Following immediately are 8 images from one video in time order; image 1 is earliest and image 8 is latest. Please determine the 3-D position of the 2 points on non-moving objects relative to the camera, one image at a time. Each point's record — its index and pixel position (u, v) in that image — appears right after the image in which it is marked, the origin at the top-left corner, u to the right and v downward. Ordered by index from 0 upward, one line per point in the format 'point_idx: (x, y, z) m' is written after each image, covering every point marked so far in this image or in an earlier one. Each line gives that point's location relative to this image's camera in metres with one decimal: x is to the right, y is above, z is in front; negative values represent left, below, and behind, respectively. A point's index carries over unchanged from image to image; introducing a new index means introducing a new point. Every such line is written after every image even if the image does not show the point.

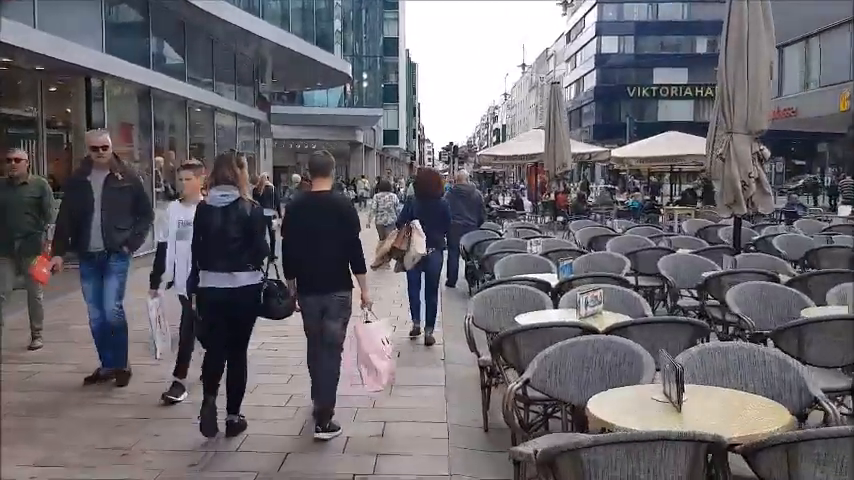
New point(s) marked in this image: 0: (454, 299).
0: (+0.4, -0.8, +10.1) m
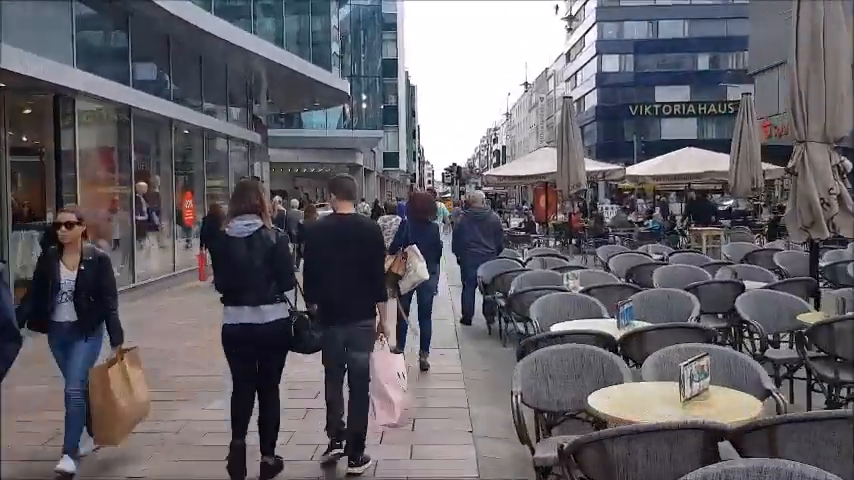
0: (+0.5, -1.1, +8.8) m
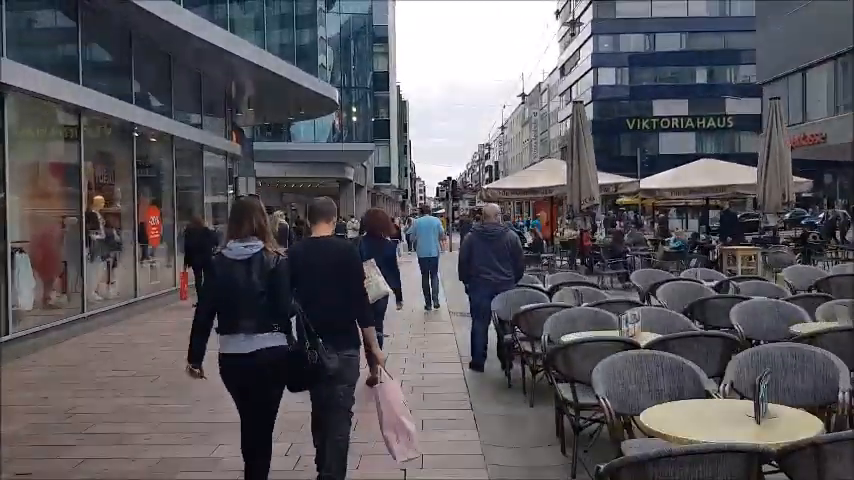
0: (+0.5, -1.4, +6.9) m
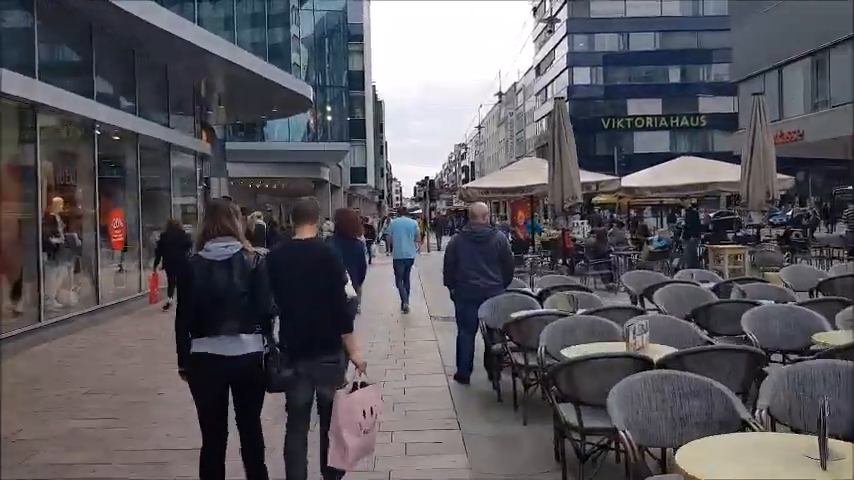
0: (+0.4, -1.4, +6.3) m
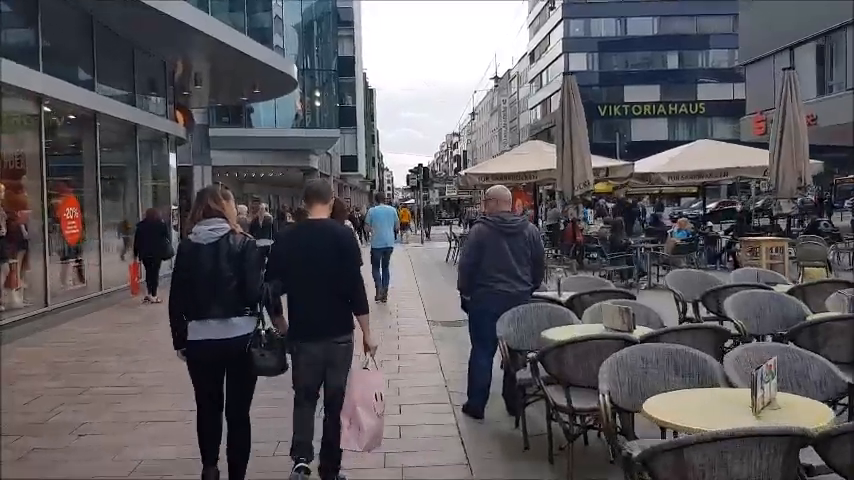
0: (+0.4, -1.4, +4.7) m
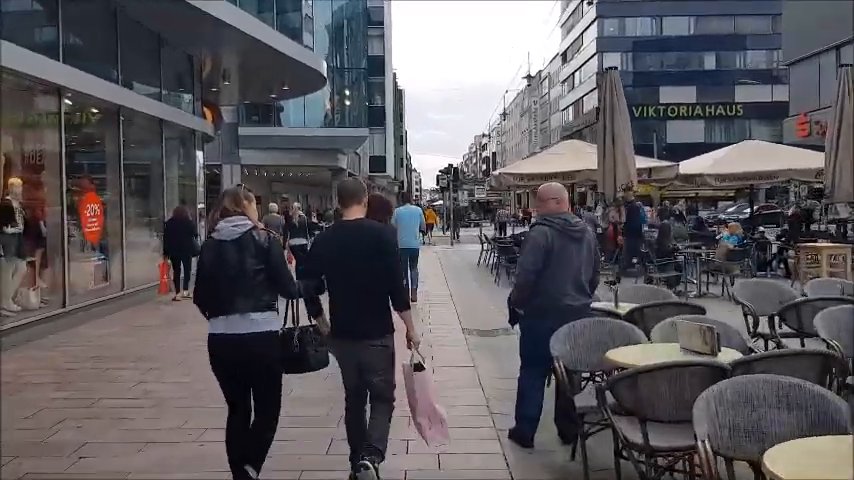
0: (+0.7, -1.4, +4.0) m
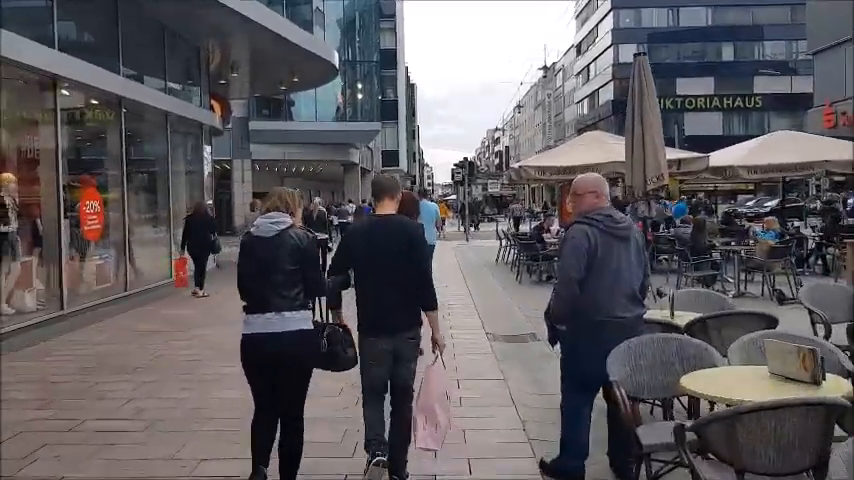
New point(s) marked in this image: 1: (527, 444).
0: (+0.8, -1.4, +3.3) m
1: (+0.6, -1.3, +4.9) m
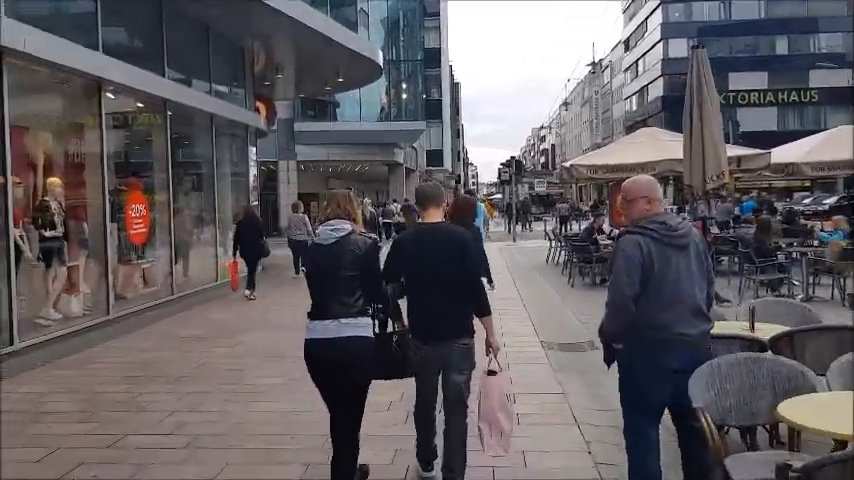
0: (+1.1, -1.4, +2.9) m
1: (+1.0, -1.3, +4.5) m
